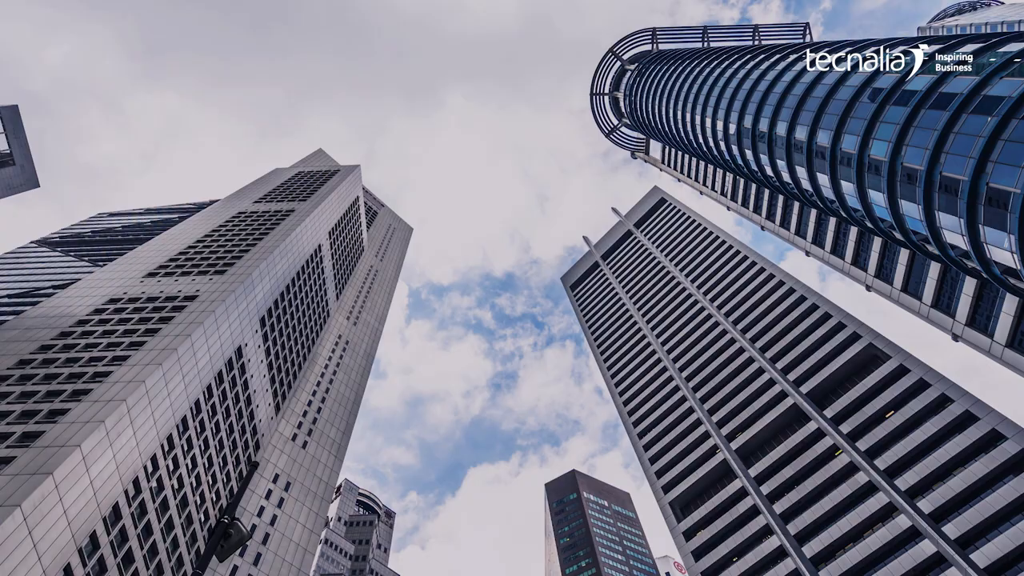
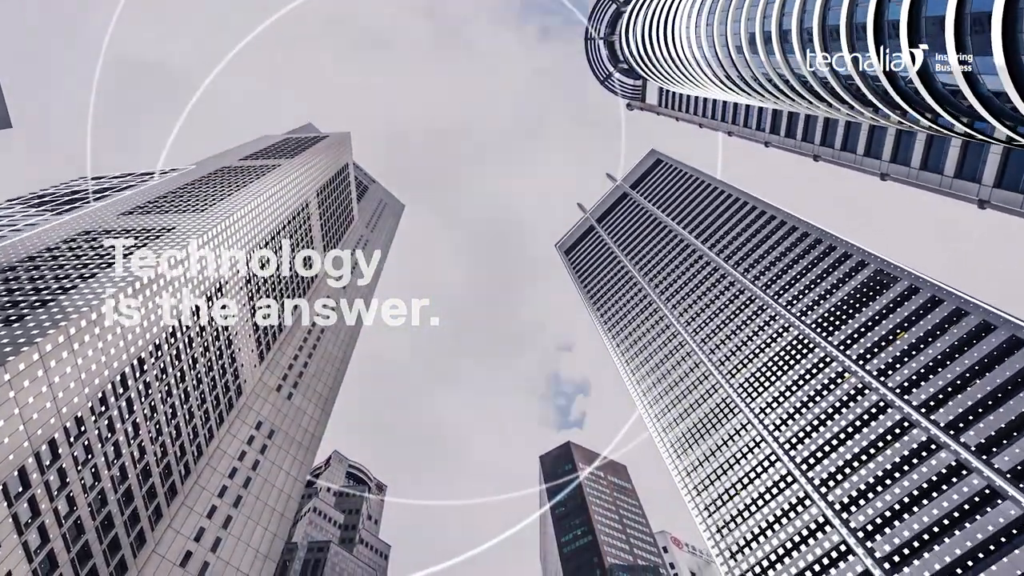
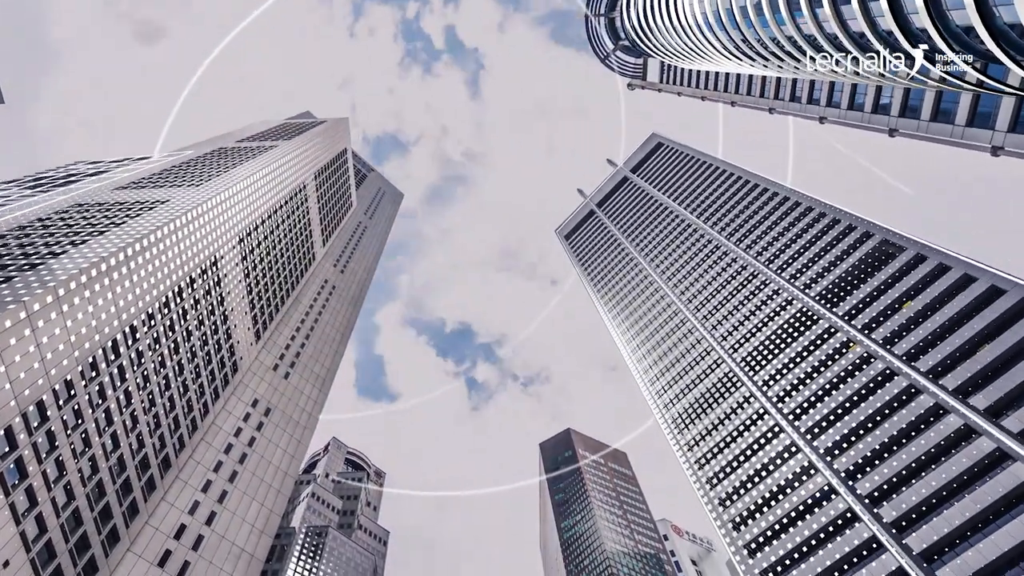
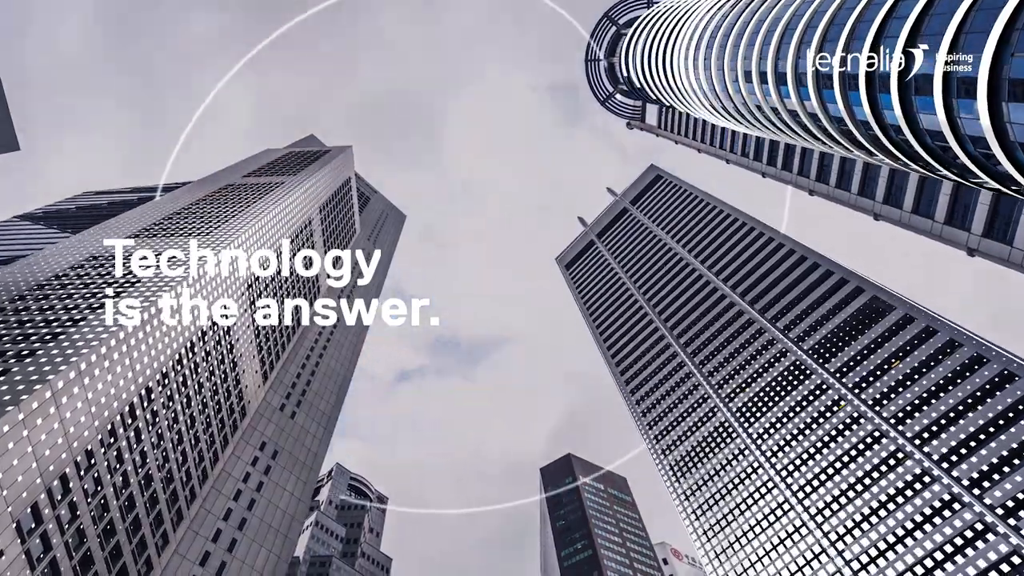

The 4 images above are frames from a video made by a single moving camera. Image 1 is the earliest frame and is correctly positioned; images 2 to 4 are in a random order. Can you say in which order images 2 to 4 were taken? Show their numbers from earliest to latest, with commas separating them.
4, 2, 3
